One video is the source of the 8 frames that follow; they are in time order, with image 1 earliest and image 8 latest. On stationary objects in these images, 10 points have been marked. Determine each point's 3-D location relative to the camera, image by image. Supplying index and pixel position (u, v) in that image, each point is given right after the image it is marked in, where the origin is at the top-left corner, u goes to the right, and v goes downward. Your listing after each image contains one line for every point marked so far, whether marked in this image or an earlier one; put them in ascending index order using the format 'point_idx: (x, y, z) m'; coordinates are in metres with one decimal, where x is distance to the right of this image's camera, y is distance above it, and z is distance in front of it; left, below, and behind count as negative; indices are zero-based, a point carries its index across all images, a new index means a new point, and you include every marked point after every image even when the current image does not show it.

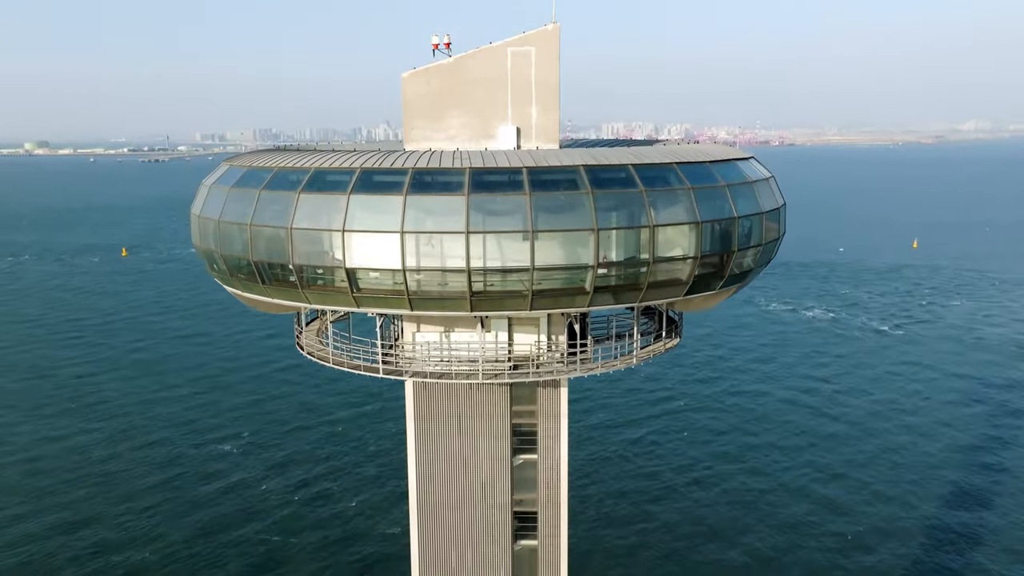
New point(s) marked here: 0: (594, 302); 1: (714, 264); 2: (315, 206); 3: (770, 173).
0: (+1.8, -0.4, +16.4) m
1: (+4.6, +0.5, +17.2) m
2: (-4.0, +1.6, +15.9) m
3: (+6.4, +2.8, +19.3) m
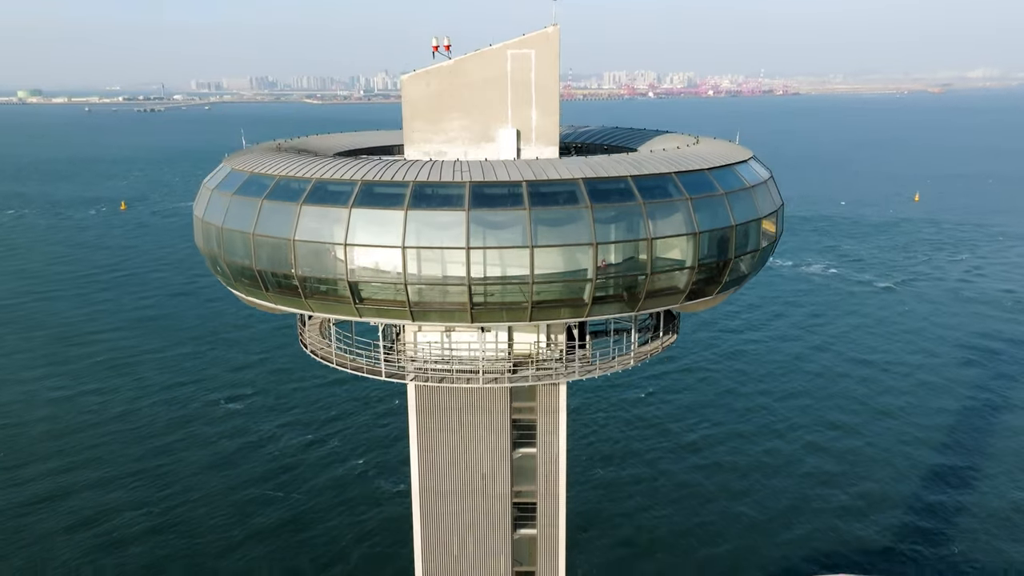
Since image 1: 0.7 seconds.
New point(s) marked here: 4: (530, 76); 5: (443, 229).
0: (+1.8, -0.6, +16.7) m
1: (+4.6, +0.3, +17.5) m
2: (-4.0, +1.4, +16.1) m
3: (+6.4, +2.8, +19.4) m
4: (+0.5, +5.0, +18.4) m
5: (-1.4, +1.1, +15.5) m
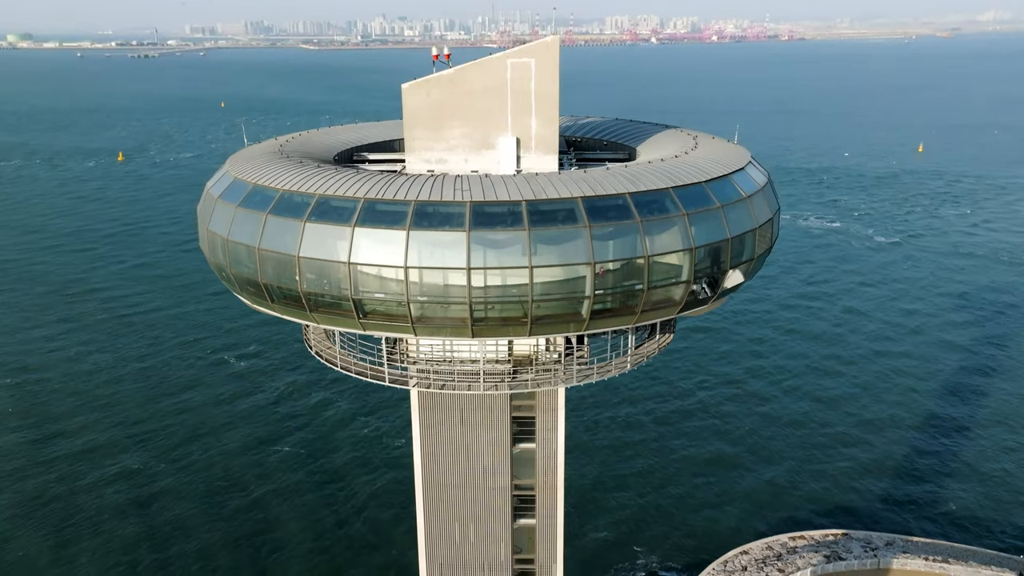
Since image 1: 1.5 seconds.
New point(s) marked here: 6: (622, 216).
0: (+1.8, -0.8, +17.1) m
1: (+4.6, +0.1, +17.9) m
2: (-4.1, +1.1, +16.4) m
3: (+6.4, +2.7, +19.6) m
4: (+0.4, +4.8, +18.5) m
5: (-1.4, +0.8, +15.9) m
6: (+2.3, +1.5, +16.4) m
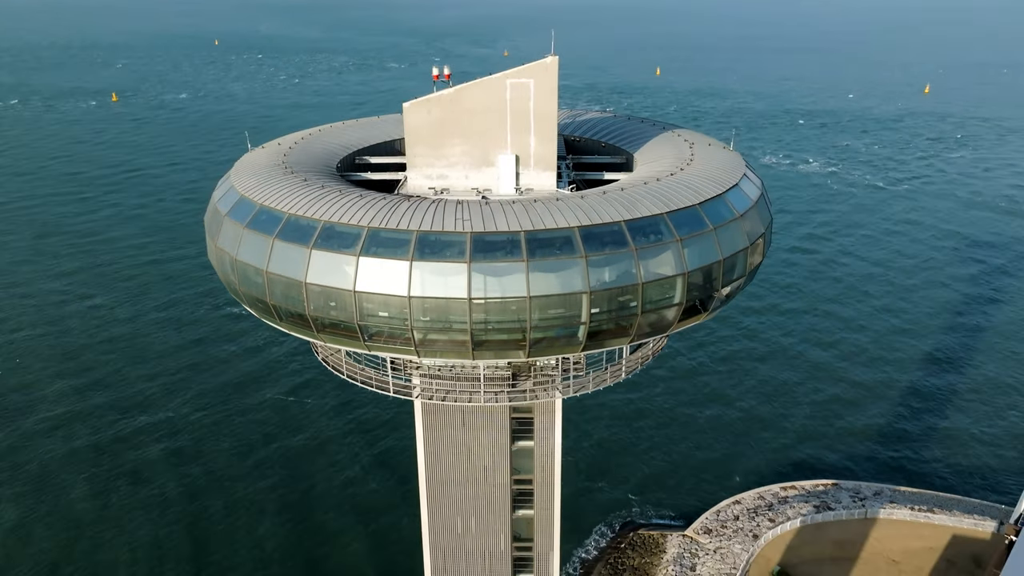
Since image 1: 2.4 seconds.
0: (+1.7, -1.3, +17.9) m
1: (+4.6, -0.3, +18.6) m
2: (-4.1, +0.5, +17.0) m
3: (+6.4, +2.4, +20.1) m
4: (+0.4, +4.4, +18.8) m
5: (-1.4, +0.2, +16.5) m
6: (+2.3, +0.9, +17.0) m
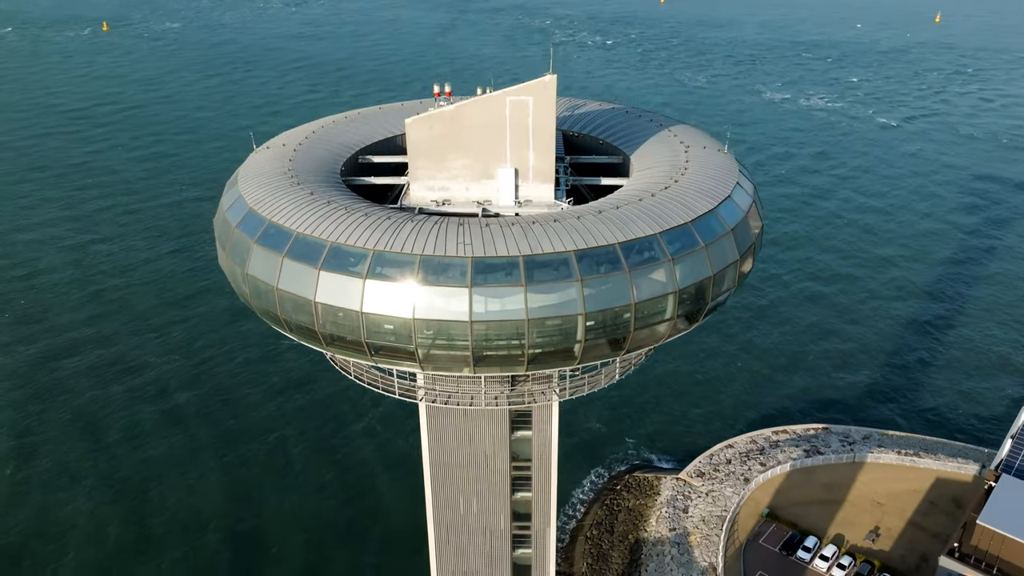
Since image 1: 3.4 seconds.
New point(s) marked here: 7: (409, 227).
0: (+1.7, -1.7, +18.9) m
1: (+4.5, -0.6, +19.5) m
2: (-4.1, +0.1, +17.9) m
3: (+6.4, +2.2, +20.8) m
4: (+0.4, +4.1, +19.3) m
5: (-1.5, -0.3, +17.4) m
6: (+2.3, +0.5, +17.8) m
7: (-2.4, +1.4, +18.1) m
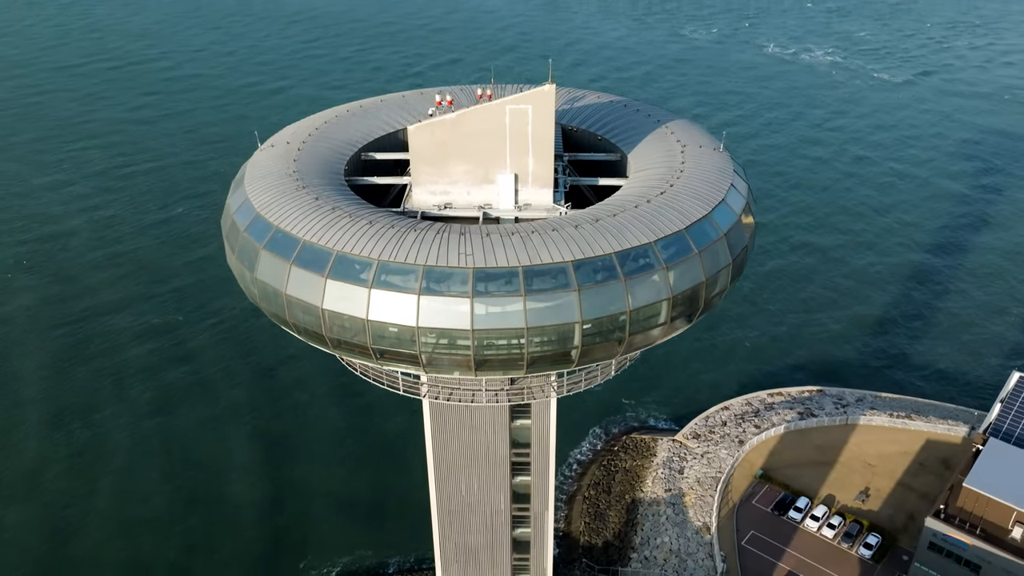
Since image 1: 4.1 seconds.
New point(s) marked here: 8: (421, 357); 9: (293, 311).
0: (+1.7, -1.8, +19.7) m
1: (+4.5, -0.7, +20.2) m
2: (-4.1, -0.1, +18.6) m
3: (+6.4, +2.2, +21.3) m
4: (+0.4, +4.0, +19.7) m
5: (-1.5, -0.5, +18.1) m
6: (+2.3, +0.3, +18.5) m
7: (-2.4, +1.3, +18.7) m
8: (-2.2, -1.7, +19.0) m
9: (-5.6, -0.5, +19.5) m
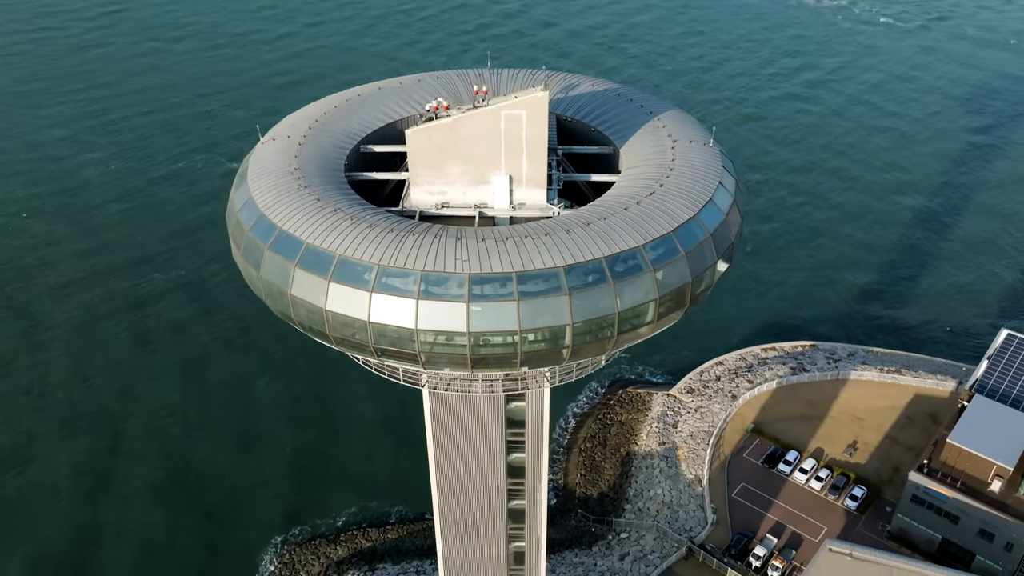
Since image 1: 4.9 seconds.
0: (+1.6, -1.8, +20.7) m
1: (+4.4, -0.6, +21.2) m
2: (-4.2, -0.1, +19.5) m
3: (+6.2, +2.4, +22.0) m
4: (+0.3, +4.1, +20.3) m
5: (-1.6, -0.6, +19.0) m
6: (+2.2, +0.2, +19.4) m
7: (-2.6, +1.2, +19.5) m
8: (-2.4, -1.7, +20.0) m
9: (-5.7, -0.5, +20.5) m
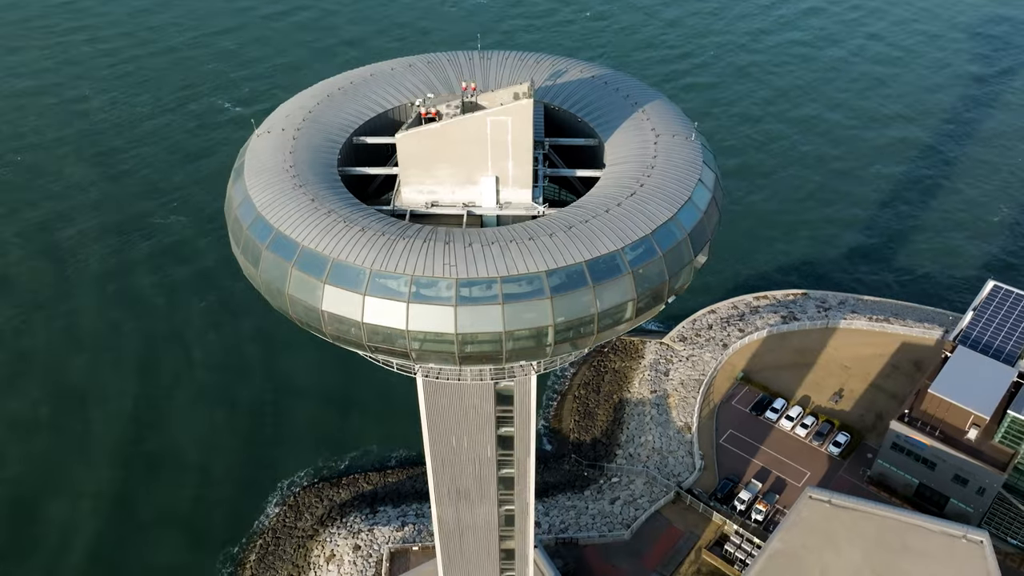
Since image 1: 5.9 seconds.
0: (+1.2, -1.7, +22.0) m
1: (+4.0, -0.5, +22.3) m
2: (-4.6, -0.2, +20.6) m
3: (+5.8, +2.5, +22.9) m
4: (-0.1, +4.1, +21.0) m
5: (-2.0, -0.7, +20.2) m
6: (+1.8, +0.2, +20.4) m
7: (-2.9, +1.2, +20.5) m
8: (-2.8, -1.7, +21.2) m
9: (-6.1, -0.5, +21.6) m
